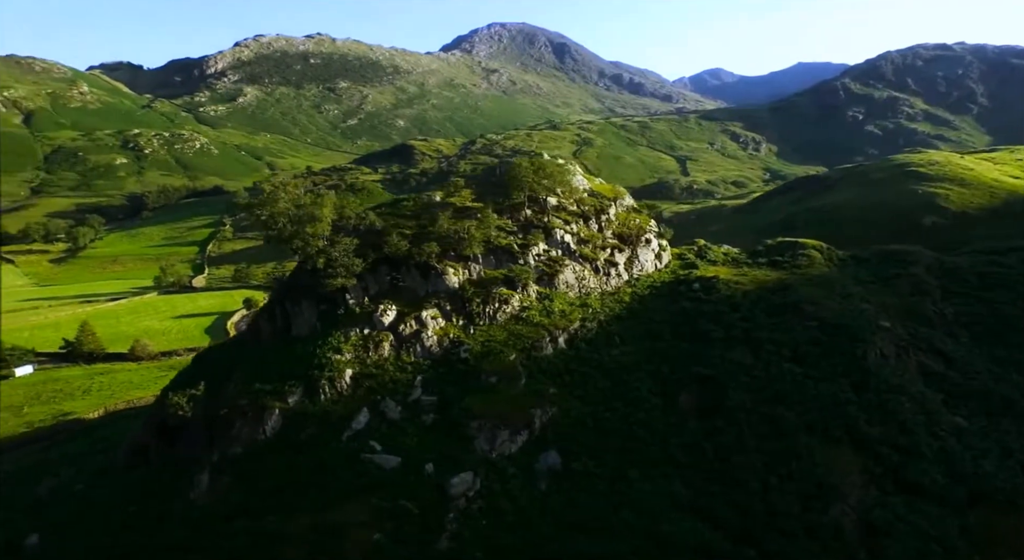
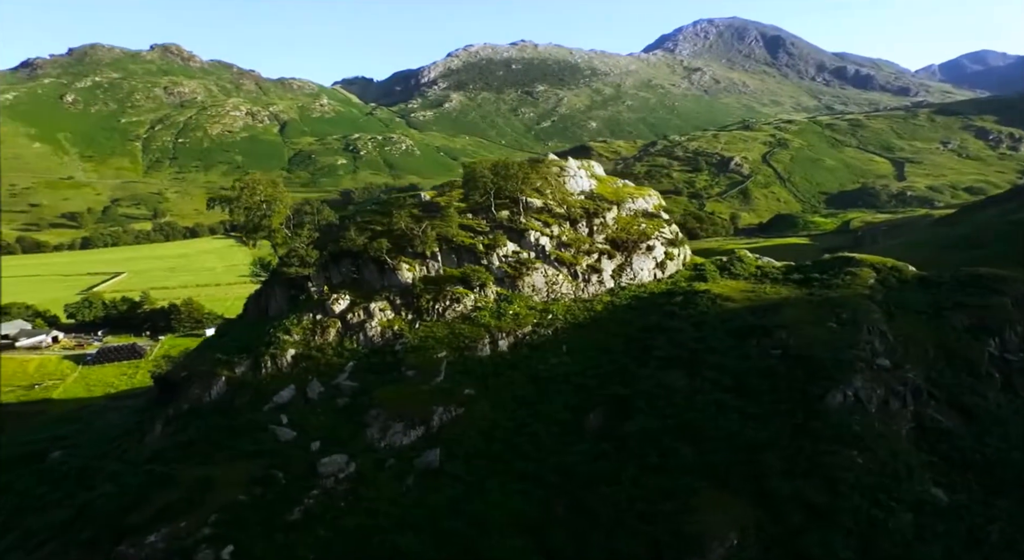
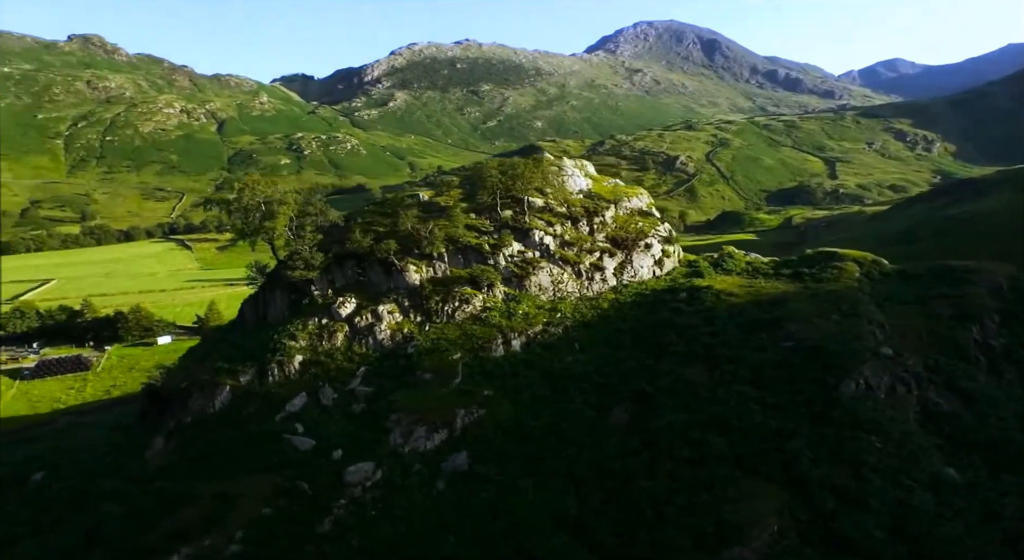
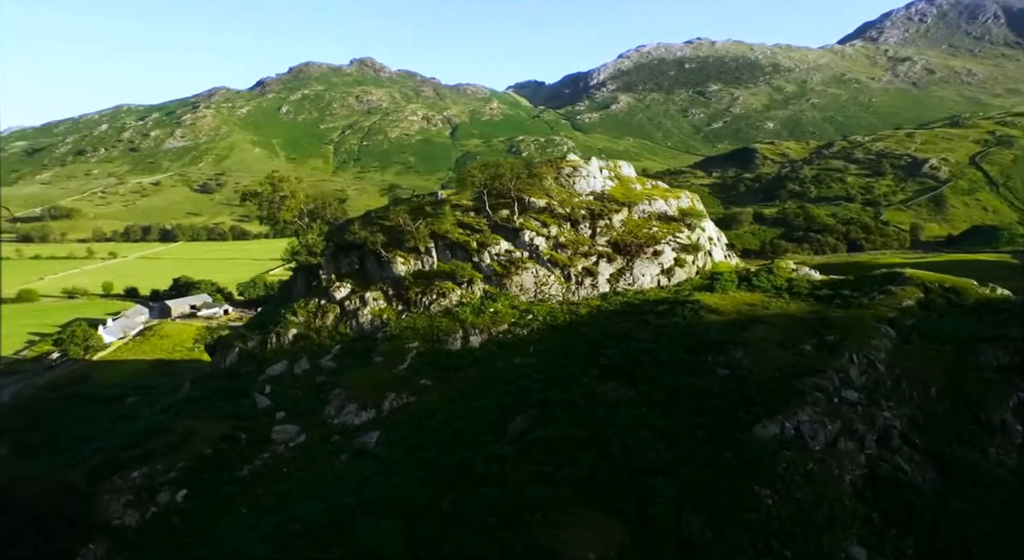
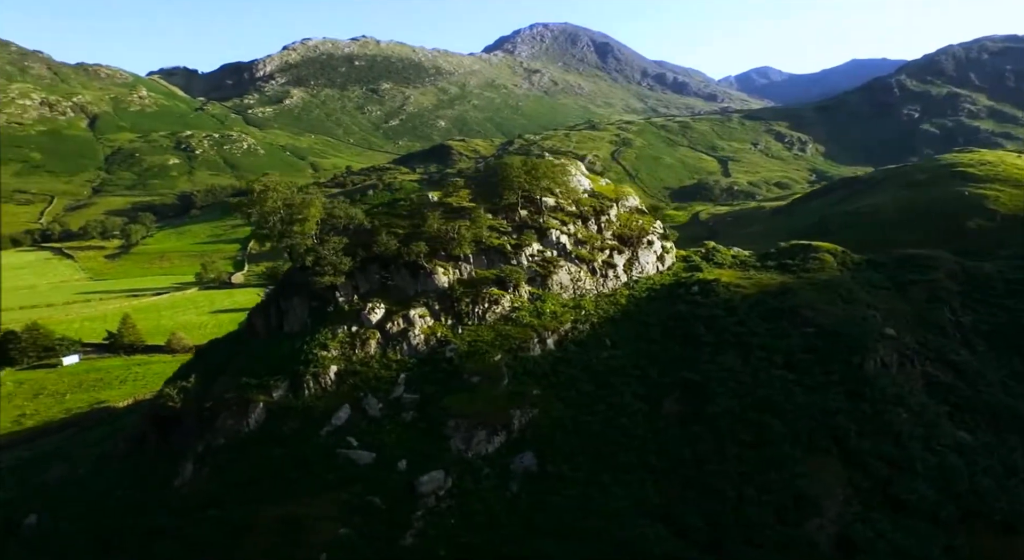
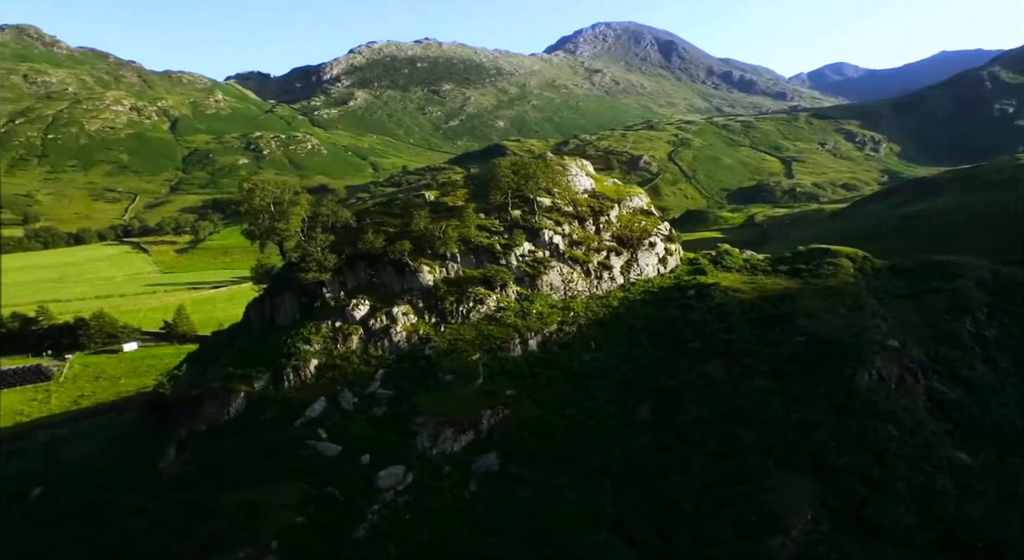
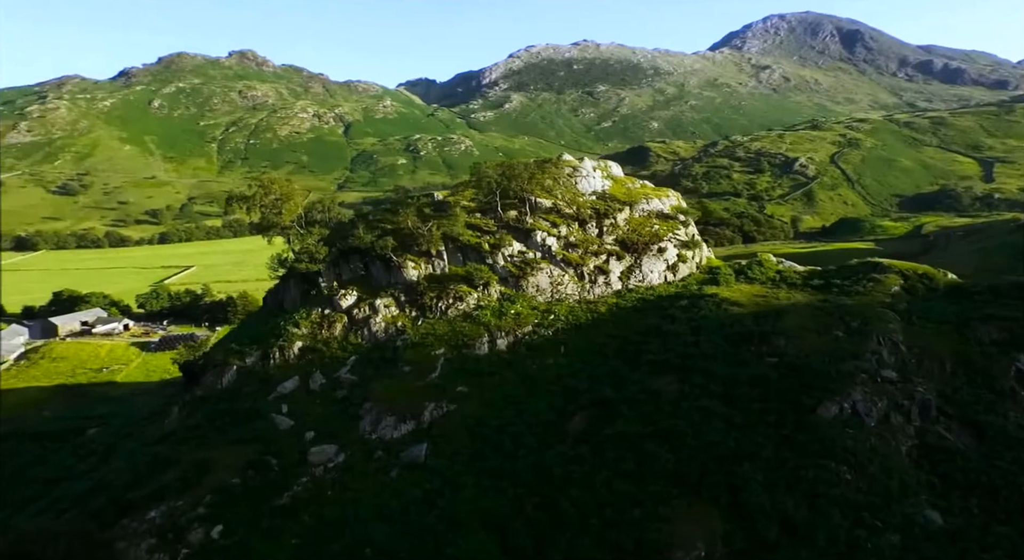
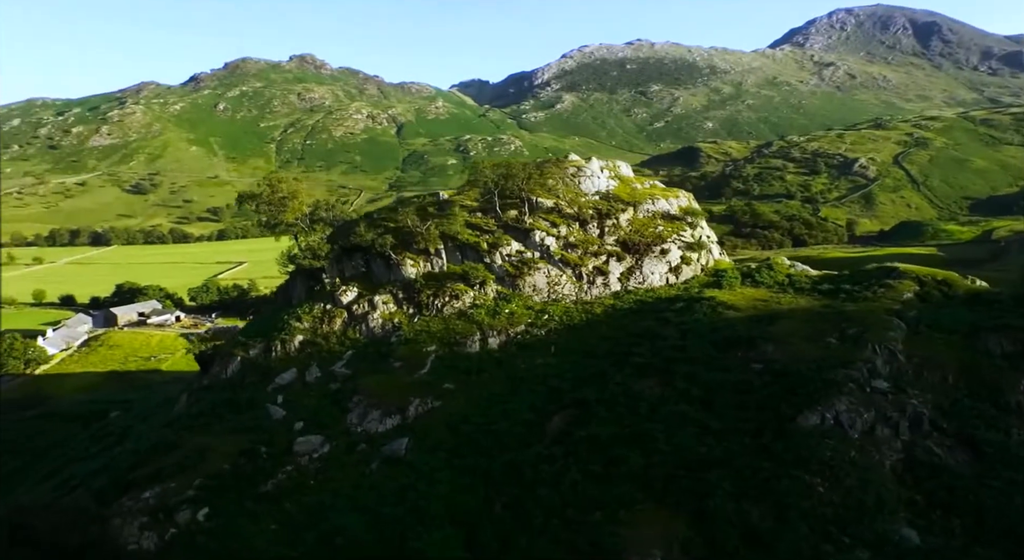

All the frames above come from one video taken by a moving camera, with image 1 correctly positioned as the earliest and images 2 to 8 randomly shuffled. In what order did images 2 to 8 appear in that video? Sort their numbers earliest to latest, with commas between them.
5, 6, 3, 2, 7, 8, 4
